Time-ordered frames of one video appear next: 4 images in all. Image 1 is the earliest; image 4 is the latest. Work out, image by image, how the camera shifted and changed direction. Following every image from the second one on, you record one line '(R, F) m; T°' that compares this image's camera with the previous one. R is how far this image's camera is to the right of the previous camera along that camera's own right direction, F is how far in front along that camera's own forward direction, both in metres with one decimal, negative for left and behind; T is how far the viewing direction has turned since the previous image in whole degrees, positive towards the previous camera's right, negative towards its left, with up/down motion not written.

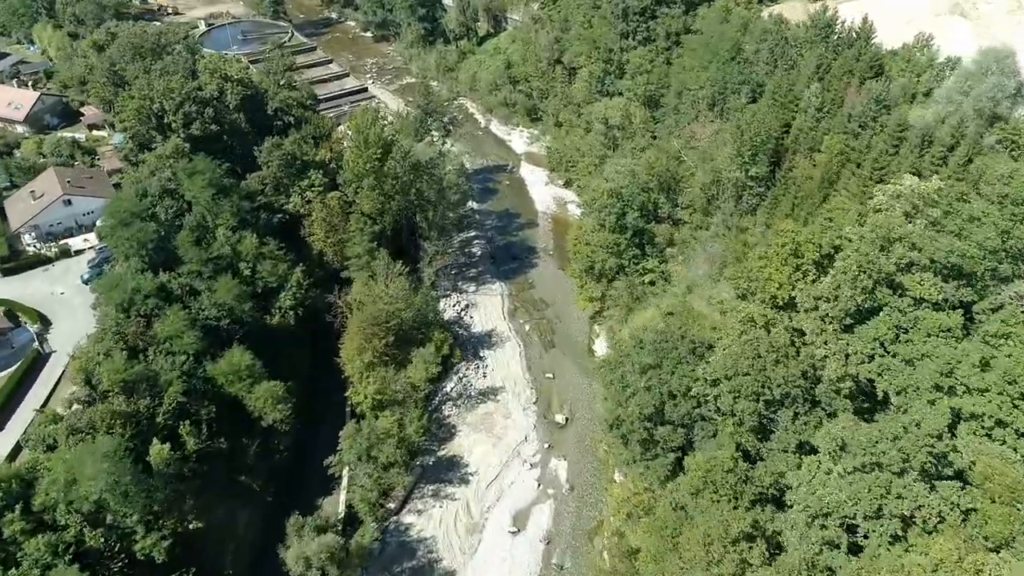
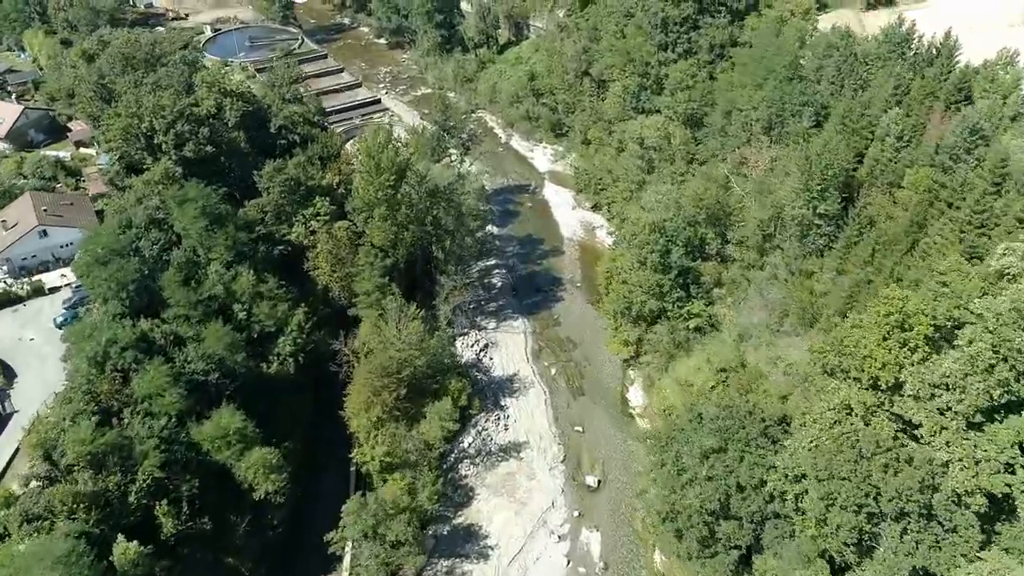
(-0.9, +5.4) m; -1°
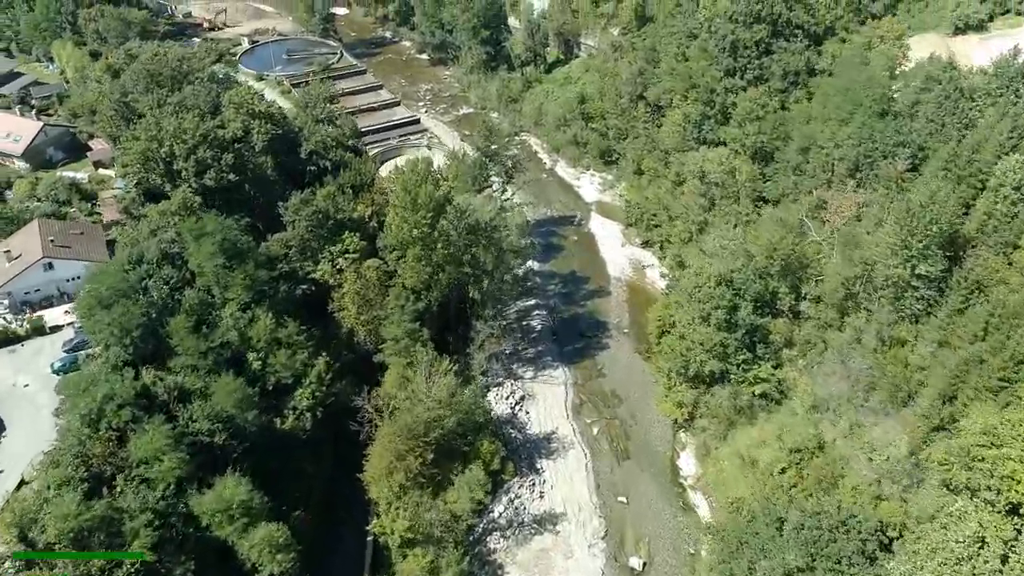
(-0.5, +4.4) m; -3°
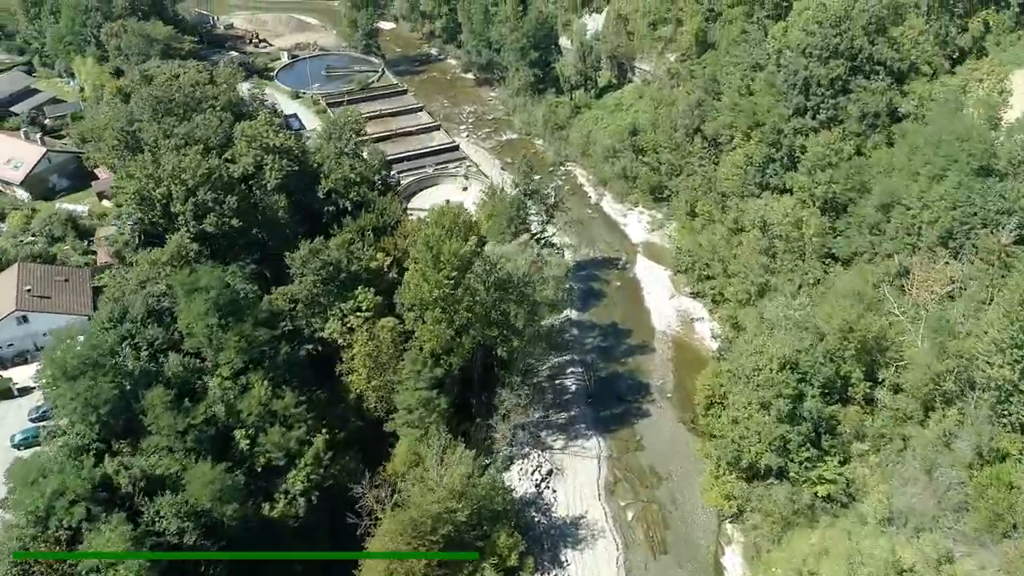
(+0.7, +4.8) m; -3°
